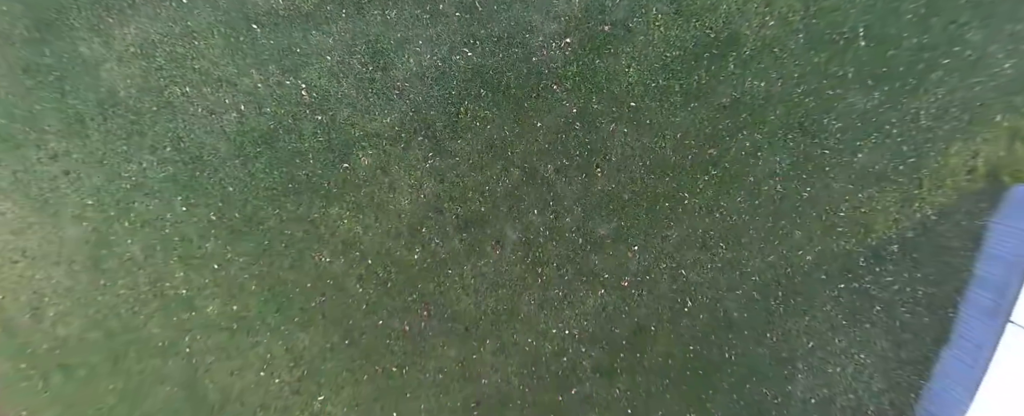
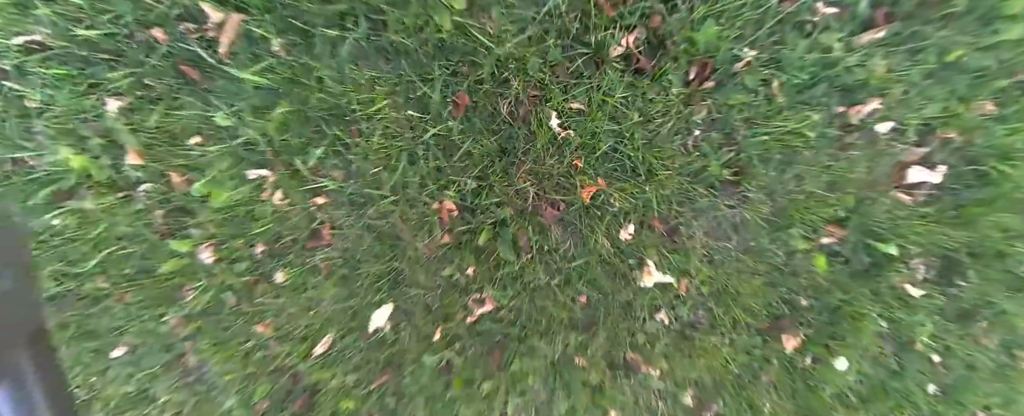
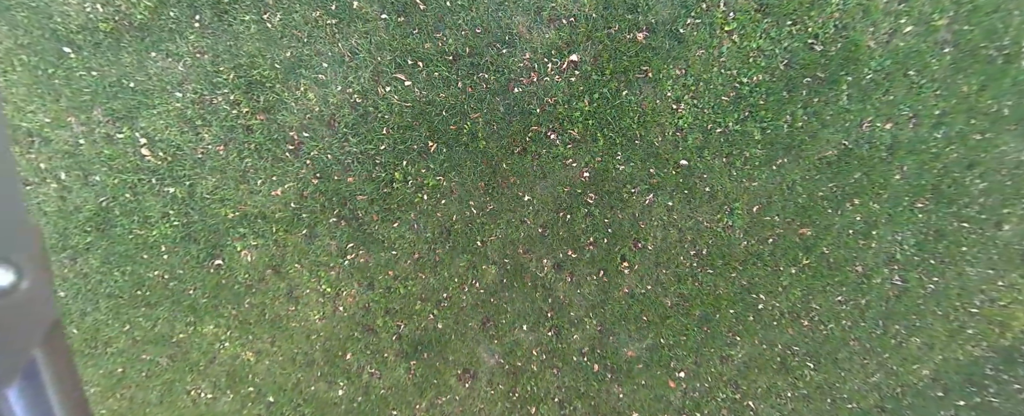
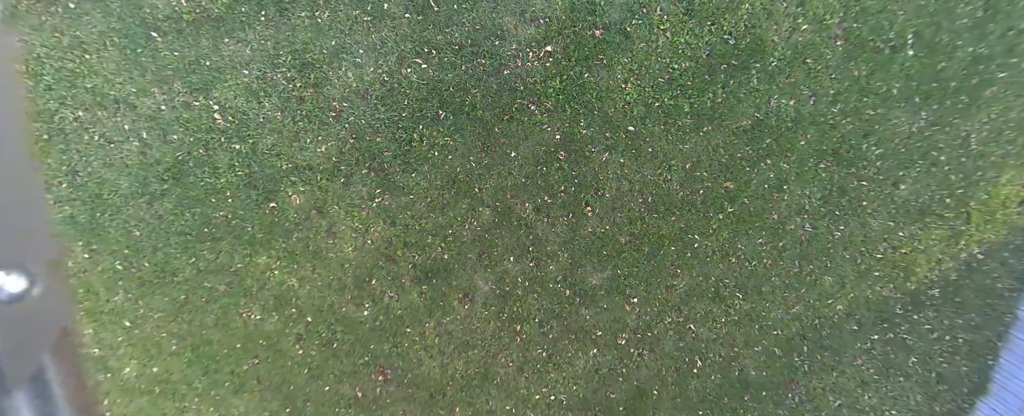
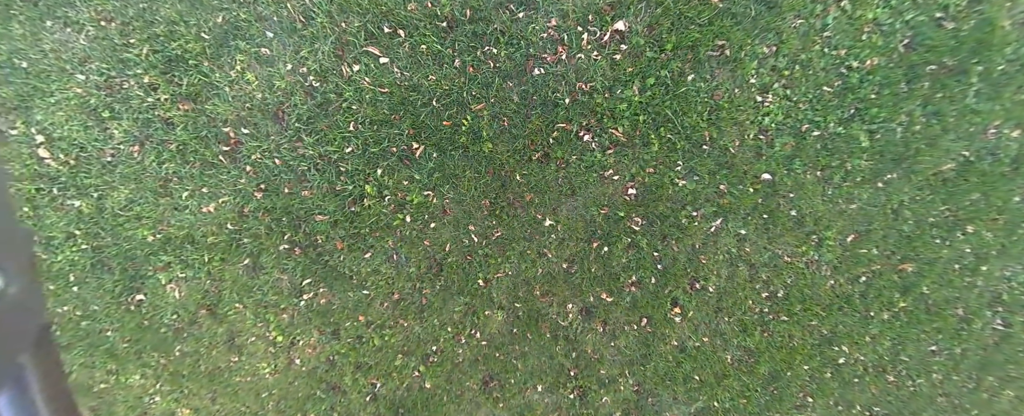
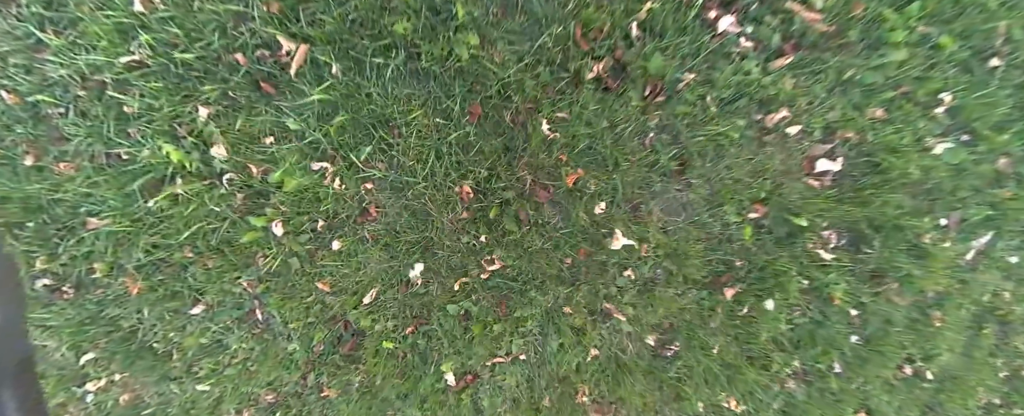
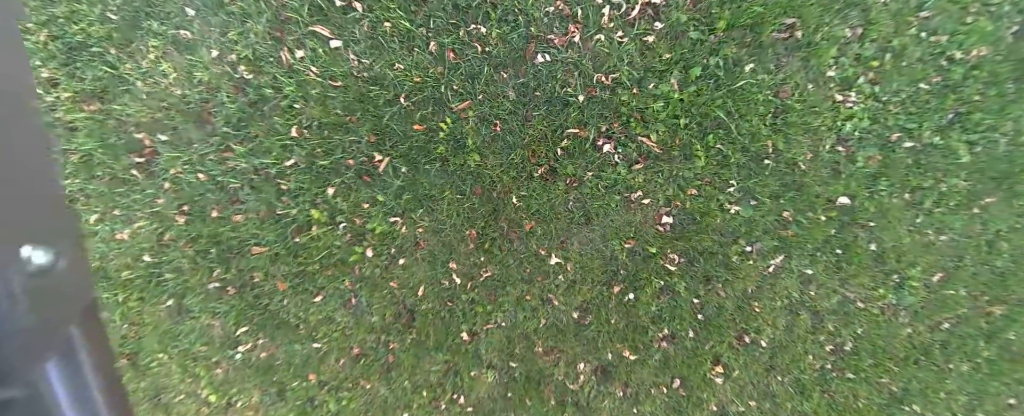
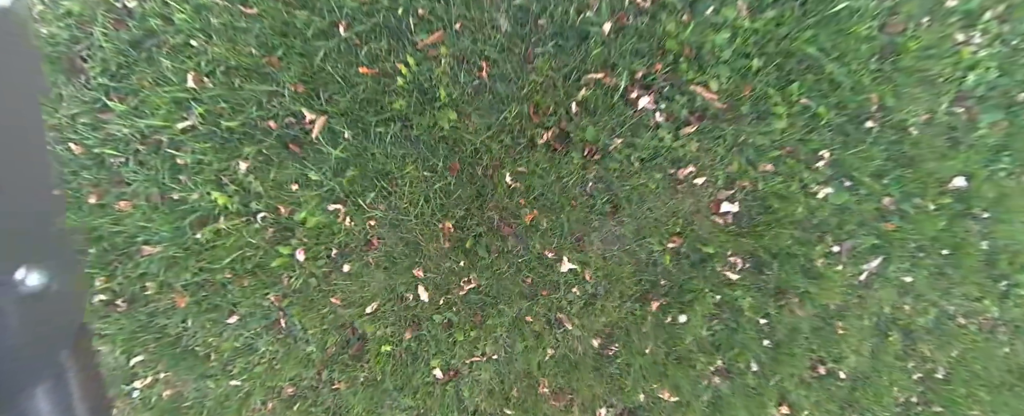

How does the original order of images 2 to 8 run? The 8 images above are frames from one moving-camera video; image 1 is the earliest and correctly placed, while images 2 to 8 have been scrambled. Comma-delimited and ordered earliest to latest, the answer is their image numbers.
4, 3, 5, 7, 8, 6, 2
